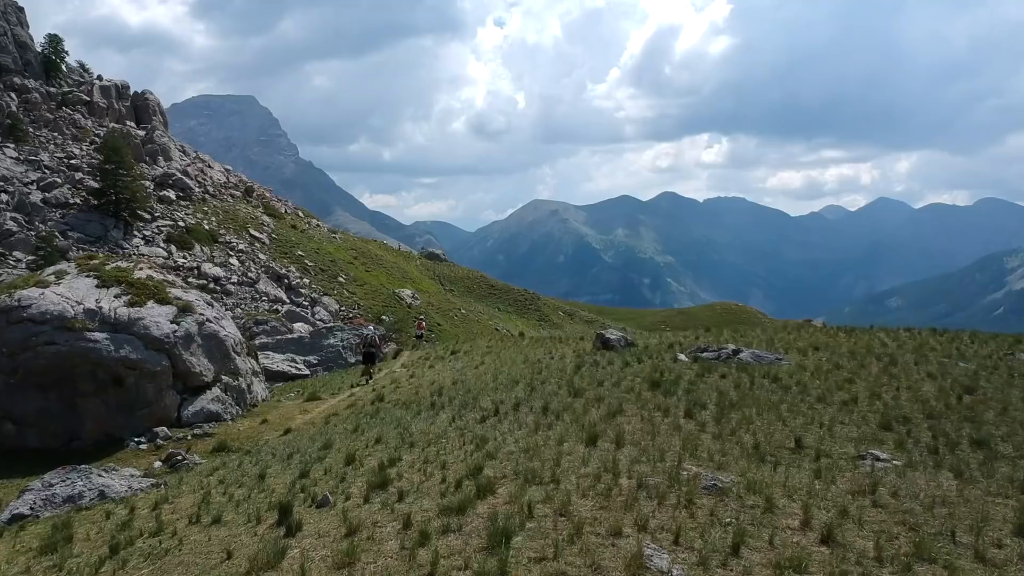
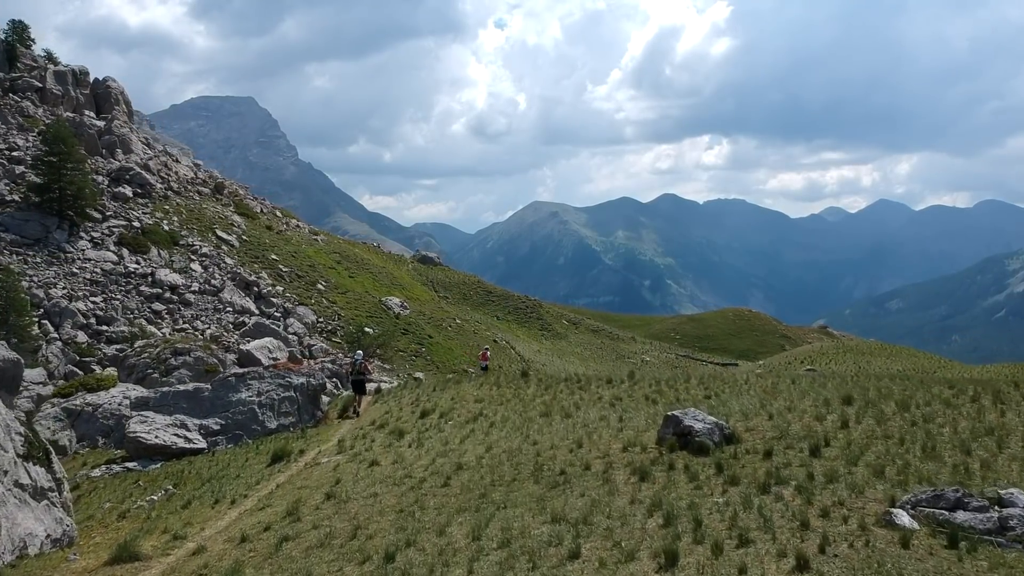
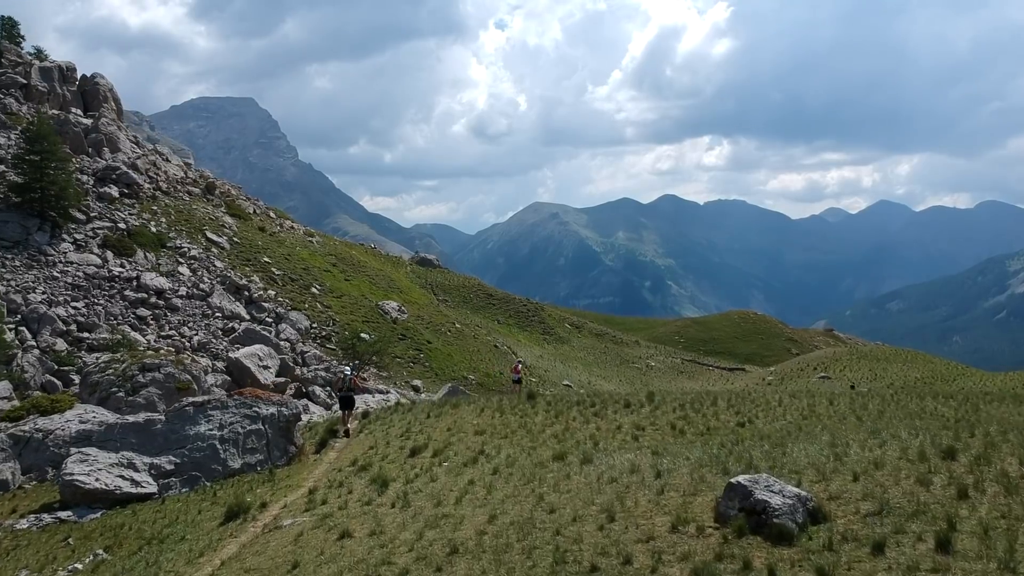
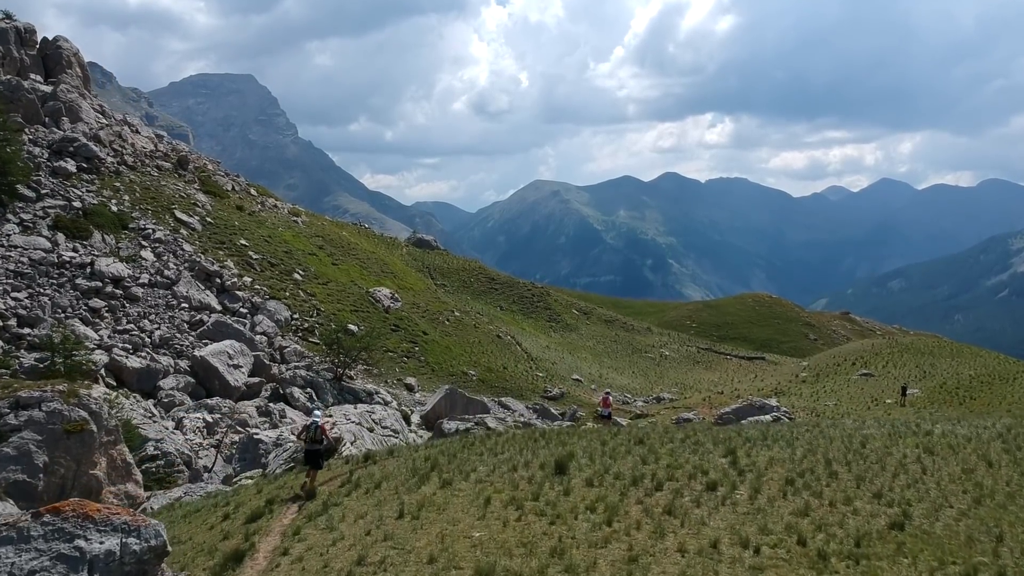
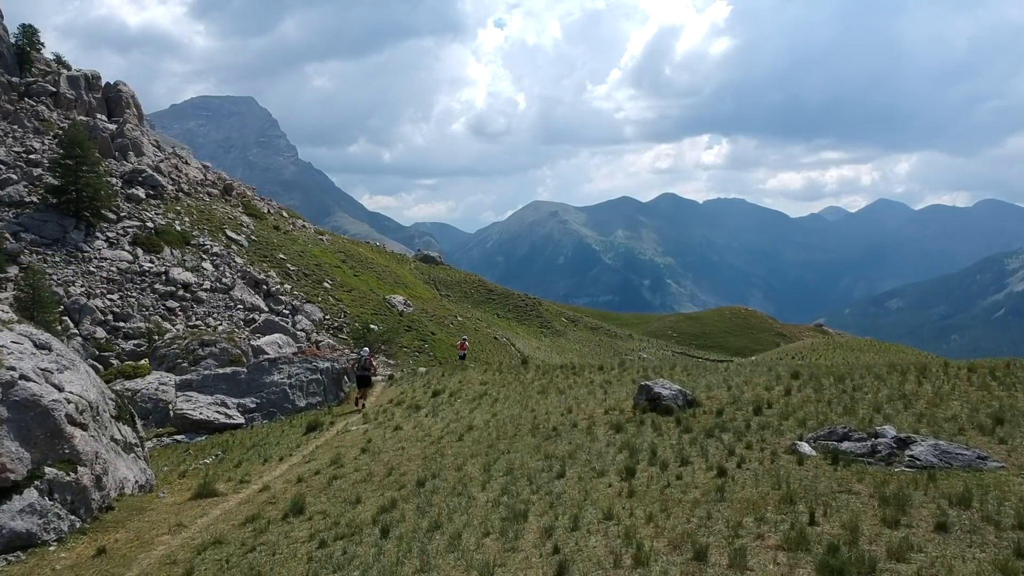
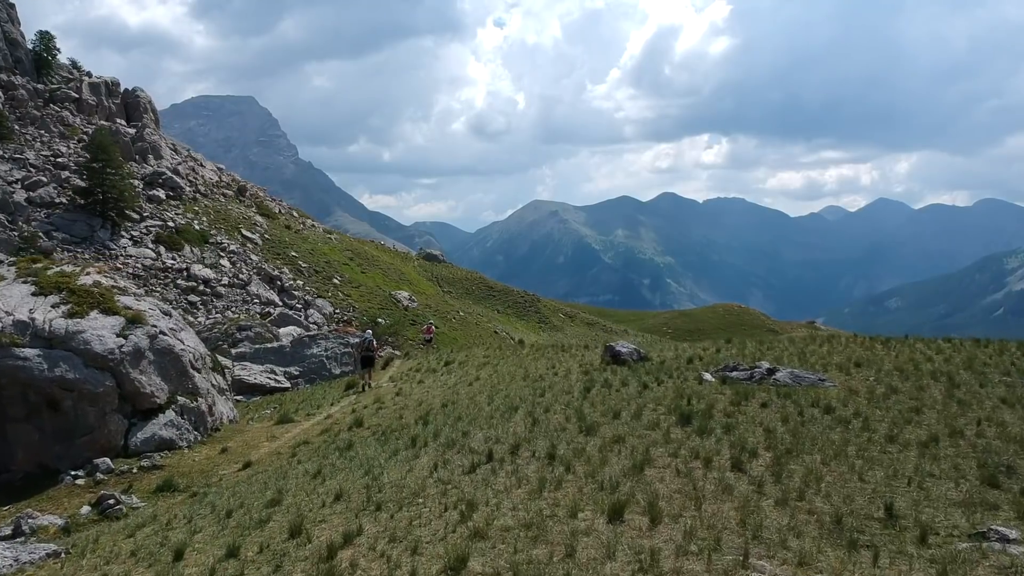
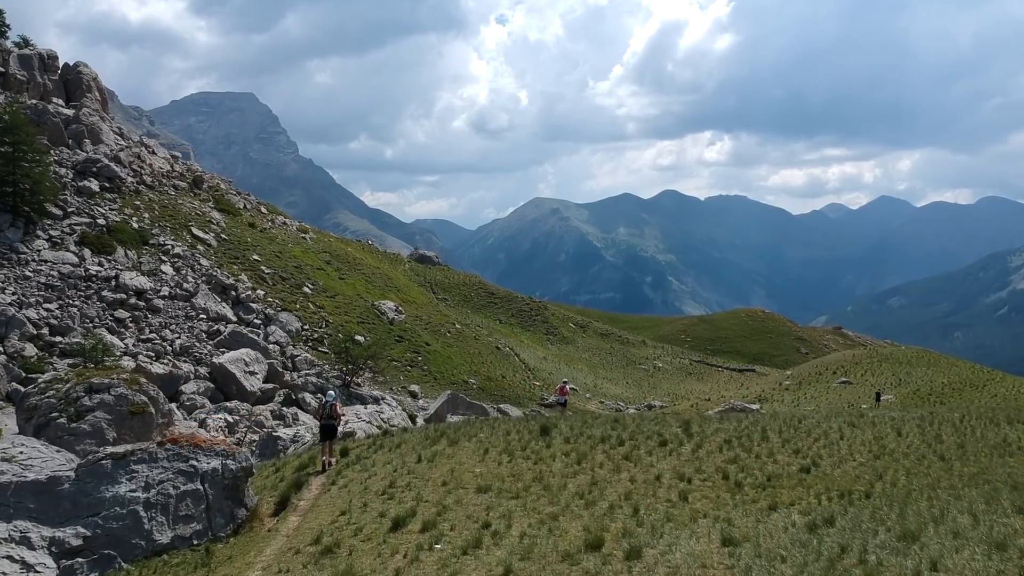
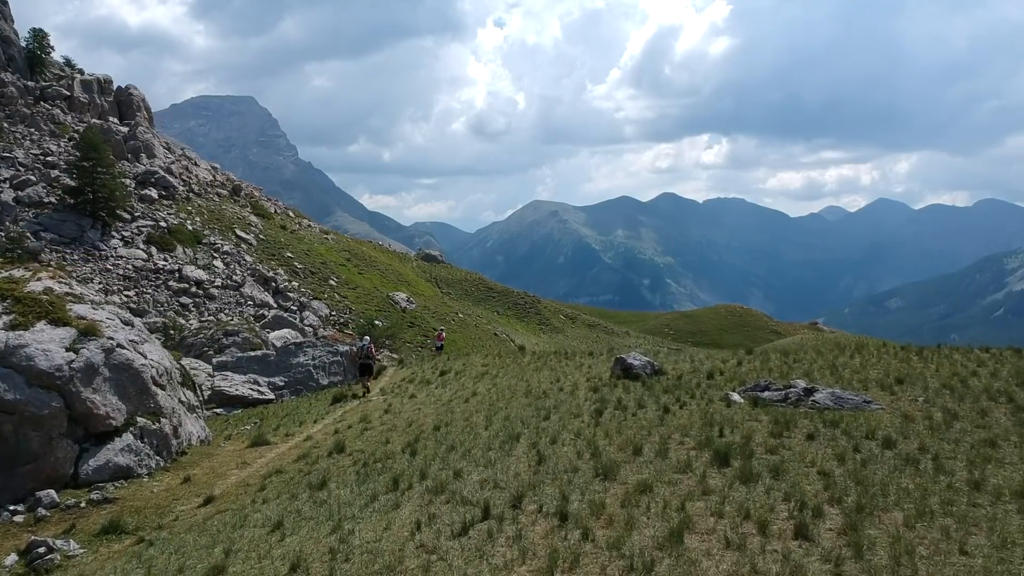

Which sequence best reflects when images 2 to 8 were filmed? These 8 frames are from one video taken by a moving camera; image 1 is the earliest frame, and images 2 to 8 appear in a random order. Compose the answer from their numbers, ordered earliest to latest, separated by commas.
6, 8, 5, 2, 3, 7, 4
